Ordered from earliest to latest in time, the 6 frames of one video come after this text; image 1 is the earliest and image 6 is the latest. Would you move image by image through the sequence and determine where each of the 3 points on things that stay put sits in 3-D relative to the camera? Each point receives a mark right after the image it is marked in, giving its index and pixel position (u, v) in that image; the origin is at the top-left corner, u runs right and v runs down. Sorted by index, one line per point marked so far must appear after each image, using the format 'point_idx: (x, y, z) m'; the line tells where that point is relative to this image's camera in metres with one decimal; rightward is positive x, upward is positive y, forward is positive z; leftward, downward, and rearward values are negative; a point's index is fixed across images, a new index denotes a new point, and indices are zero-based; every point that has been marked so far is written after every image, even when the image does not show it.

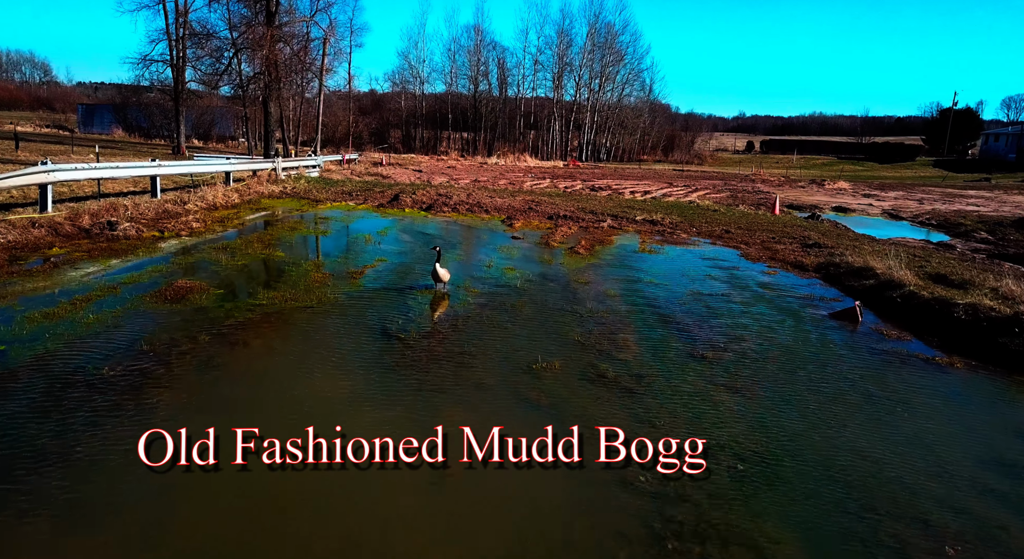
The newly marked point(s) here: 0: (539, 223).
0: (+0.7, +1.6, +17.7) m
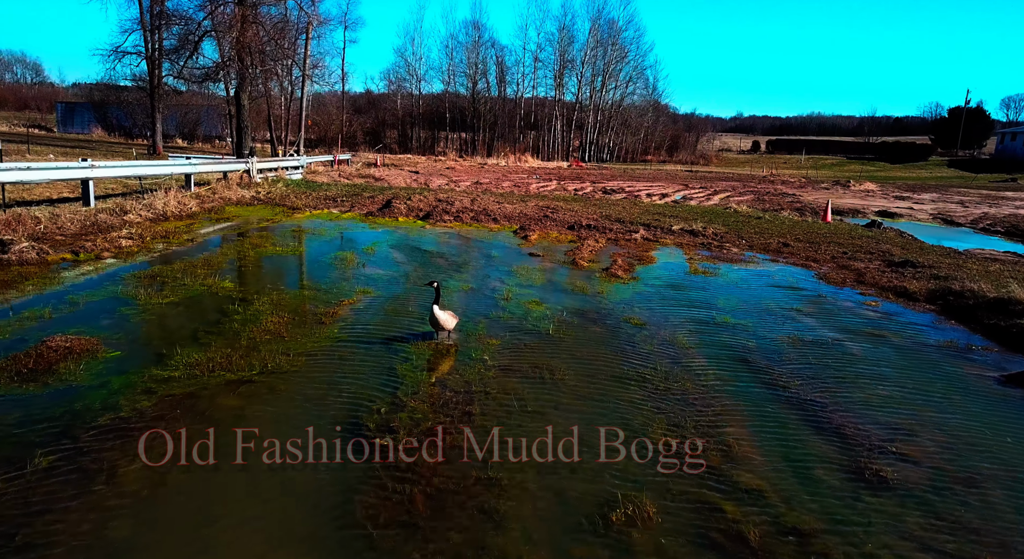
0: (+1.1, +1.0, +14.8) m
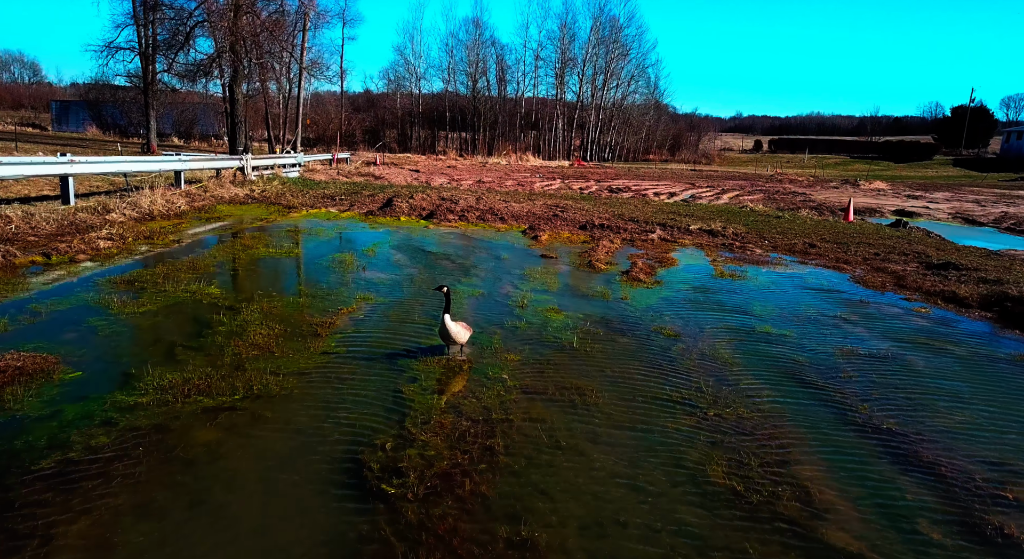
0: (+1.3, +1.0, +13.9) m
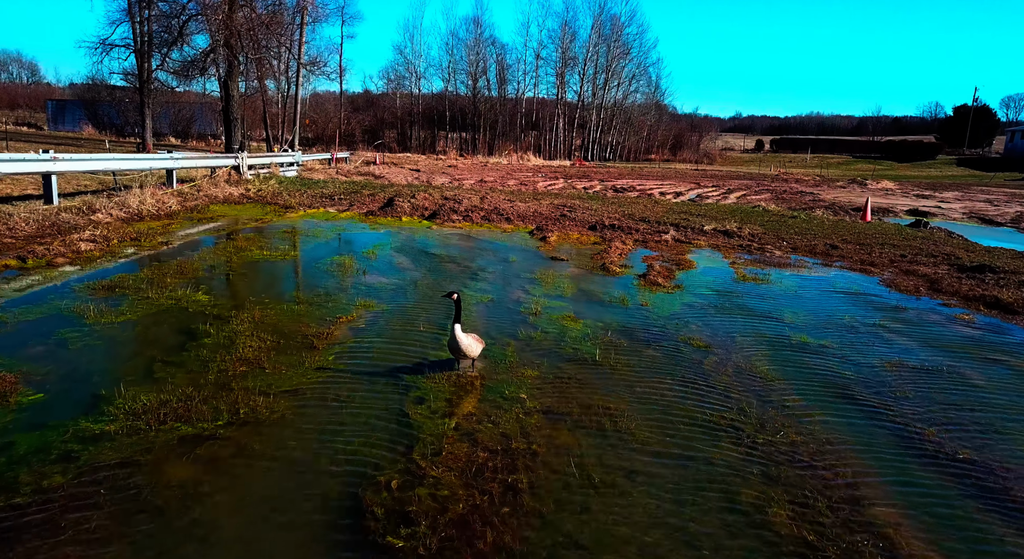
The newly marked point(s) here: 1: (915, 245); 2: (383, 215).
0: (+1.4, +0.9, +13.3) m
1: (+8.2, +0.7, +13.0) m
2: (-3.0, +1.5, +14.9) m
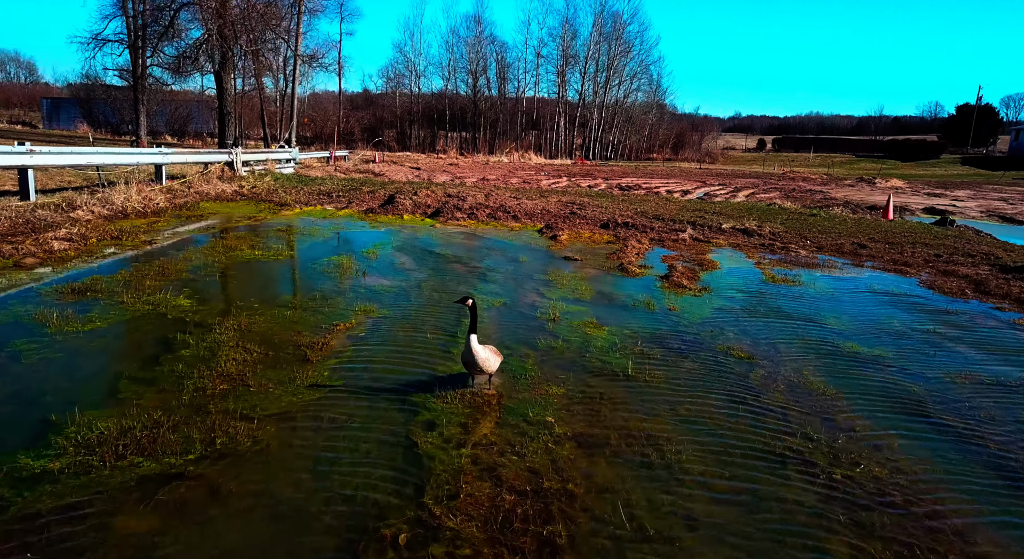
0: (+1.6, +0.9, +12.6) m
1: (+8.3, +0.7, +12.3) m
2: (-2.8, +1.5, +14.1) m
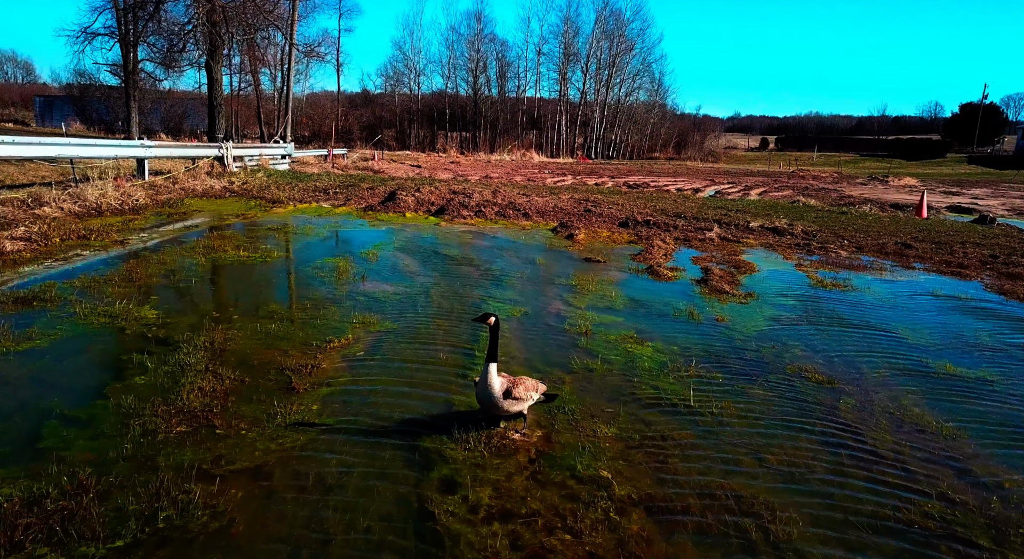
0: (+1.8, +0.8, +11.5) m
1: (+8.6, +0.6, +11.3) m
2: (-2.6, +1.4, +13.1) m
